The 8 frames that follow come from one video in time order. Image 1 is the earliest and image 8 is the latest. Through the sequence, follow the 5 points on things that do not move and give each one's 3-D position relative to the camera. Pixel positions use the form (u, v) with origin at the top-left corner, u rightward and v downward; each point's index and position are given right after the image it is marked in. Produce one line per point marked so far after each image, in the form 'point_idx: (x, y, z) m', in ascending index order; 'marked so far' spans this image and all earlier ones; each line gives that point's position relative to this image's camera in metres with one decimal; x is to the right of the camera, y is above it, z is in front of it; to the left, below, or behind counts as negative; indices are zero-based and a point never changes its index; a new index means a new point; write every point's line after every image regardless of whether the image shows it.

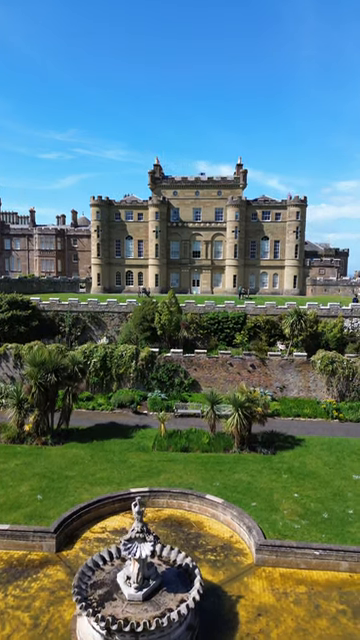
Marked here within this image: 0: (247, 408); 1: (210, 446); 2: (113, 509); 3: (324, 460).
0: (+4.9, -6.6, +19.4) m
1: (+2.3, -9.6, +19.7) m
2: (-3.9, -11.0, +15.3) m
3: (+10.3, -10.1, +18.8) m
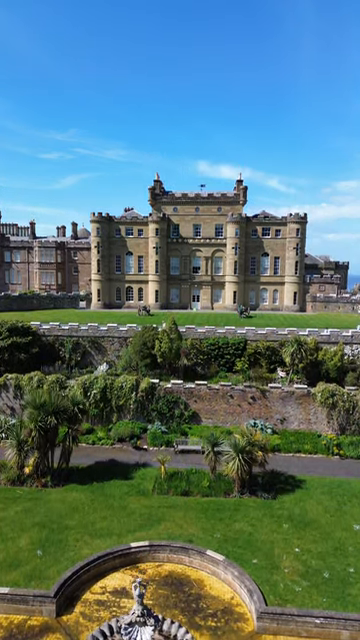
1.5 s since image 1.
0: (+5.0, -9.9, +19.4) m
1: (+2.3, -12.8, +19.7) m
2: (-3.9, -14.3, +15.2) m
3: (+10.3, -13.4, +18.7) m
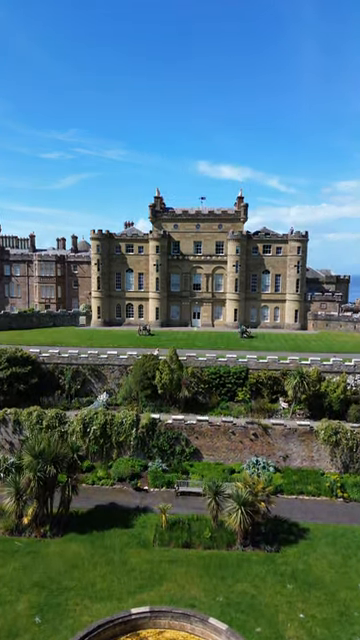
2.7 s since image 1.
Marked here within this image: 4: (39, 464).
0: (+5.1, -13.4, +19.0) m
1: (+2.4, -16.4, +19.3) m
2: (-3.8, -17.8, +14.8) m
3: (+10.4, -16.9, +18.4) m
4: (-10.6, -10.8, +19.7) m
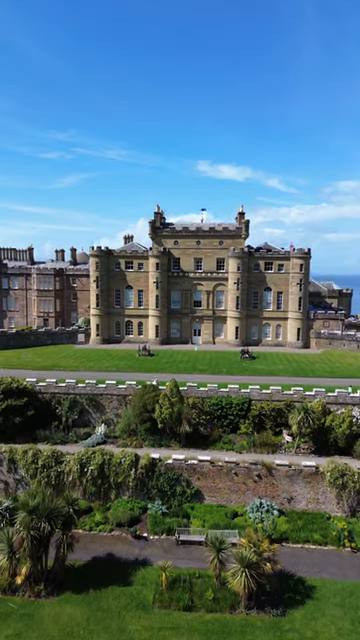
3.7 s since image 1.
0: (+5.1, -16.9, +18.1) m
1: (+2.5, -19.9, +18.4) m
2: (-3.7, -21.3, +13.9) m
3: (+10.5, -20.5, +17.4) m
4: (-10.5, -14.4, +18.8) m
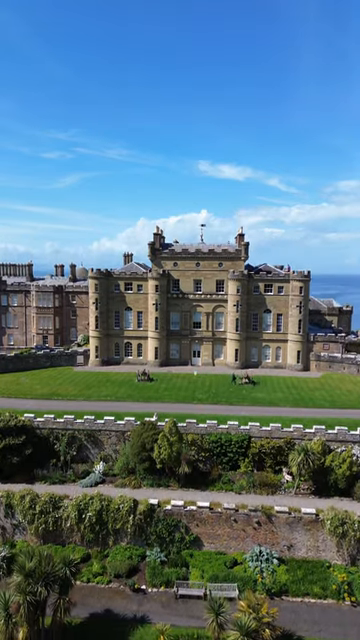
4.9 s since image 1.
0: (+5.0, -21.3, +17.8) m
1: (+2.3, -24.3, +18.1) m
2: (-3.8, -25.7, +13.7) m
3: (+10.4, -24.8, +17.2) m
4: (-10.6, -18.7, +18.5) m
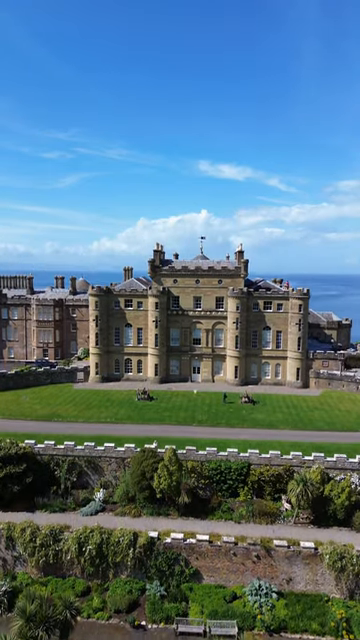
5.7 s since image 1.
0: (+5.0, -24.7, +18.0) m
1: (+2.3, -27.6, +18.3) m
2: (-3.8, -29.0, +13.8) m
3: (+10.4, -28.2, +17.3) m
4: (-10.7, -22.1, +18.7) m
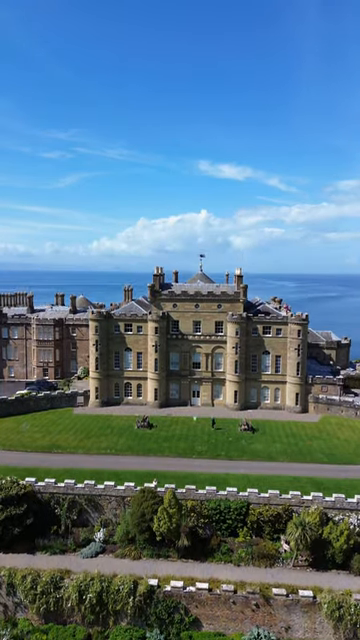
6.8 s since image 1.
0: (+5.0, -29.6, +18.2) m
1: (+2.3, -32.5, +18.5) m
2: (-3.9, -33.9, +14.0) m
3: (+10.3, -33.1, +17.6) m
4: (-10.7, -27.0, +18.9) m
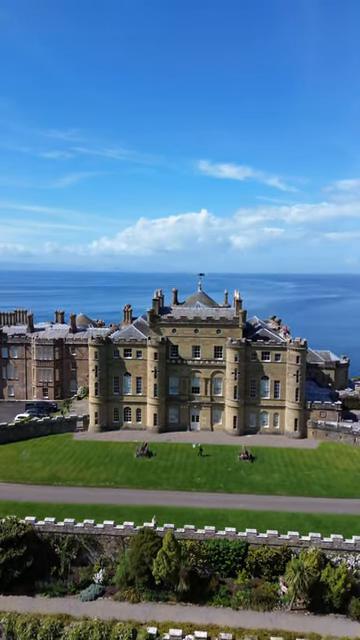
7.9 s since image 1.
0: (+4.8, -34.6, +18.4) m
1: (+2.2, -37.6, +18.7) m
2: (-4.0, -39.0, +14.2) m
3: (+10.2, -38.1, +17.7) m
4: (-10.8, -32.1, +19.1) m
